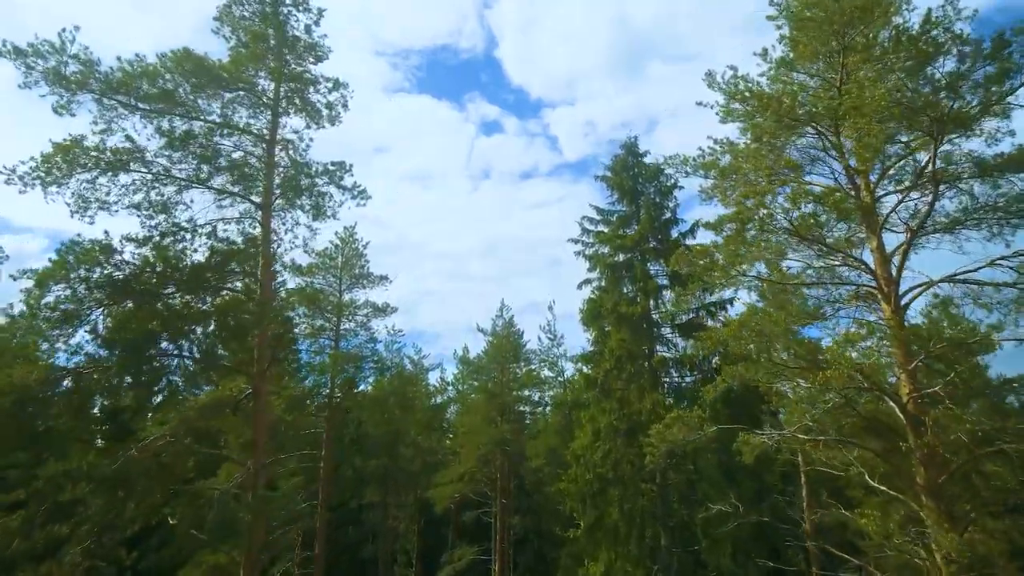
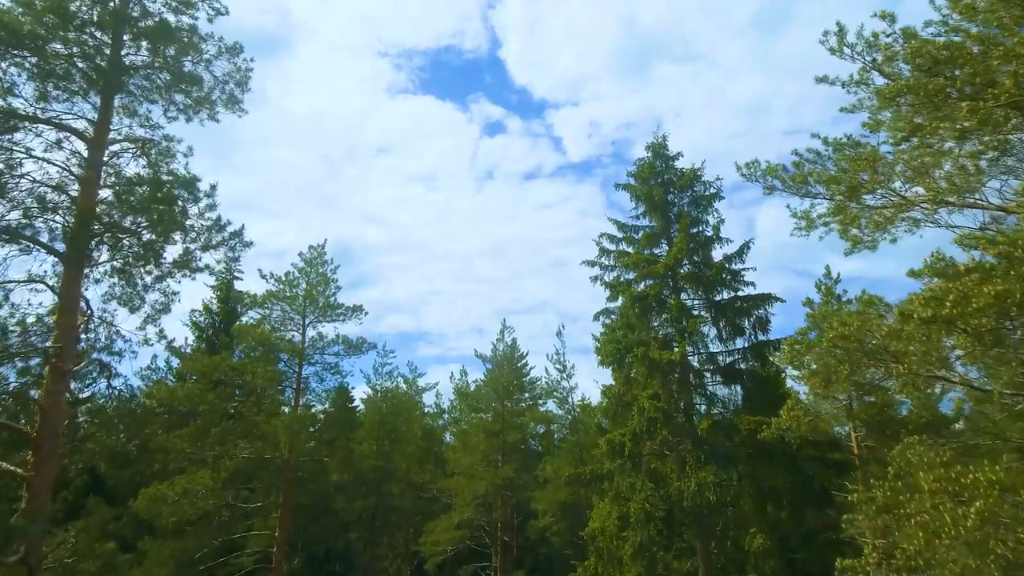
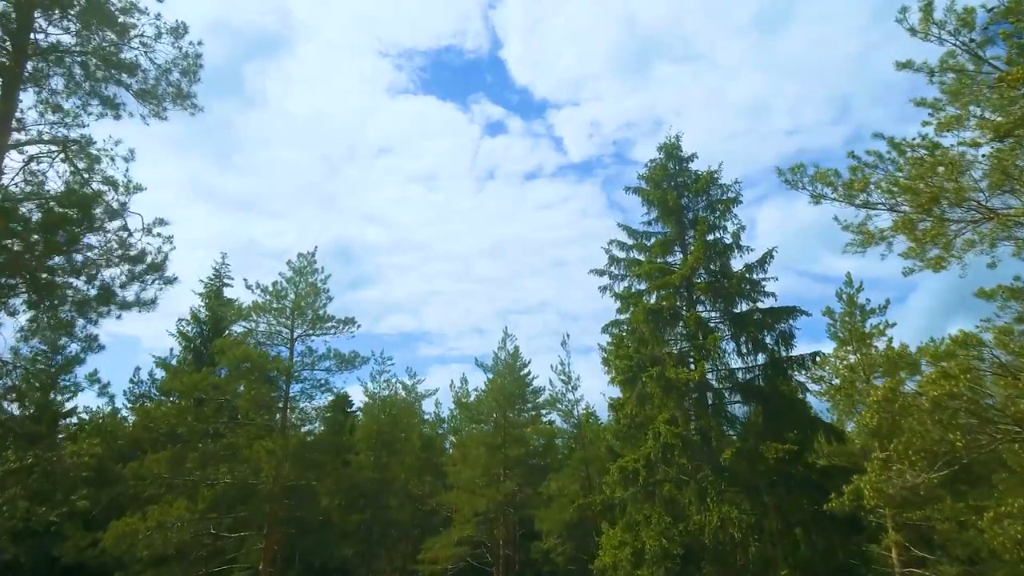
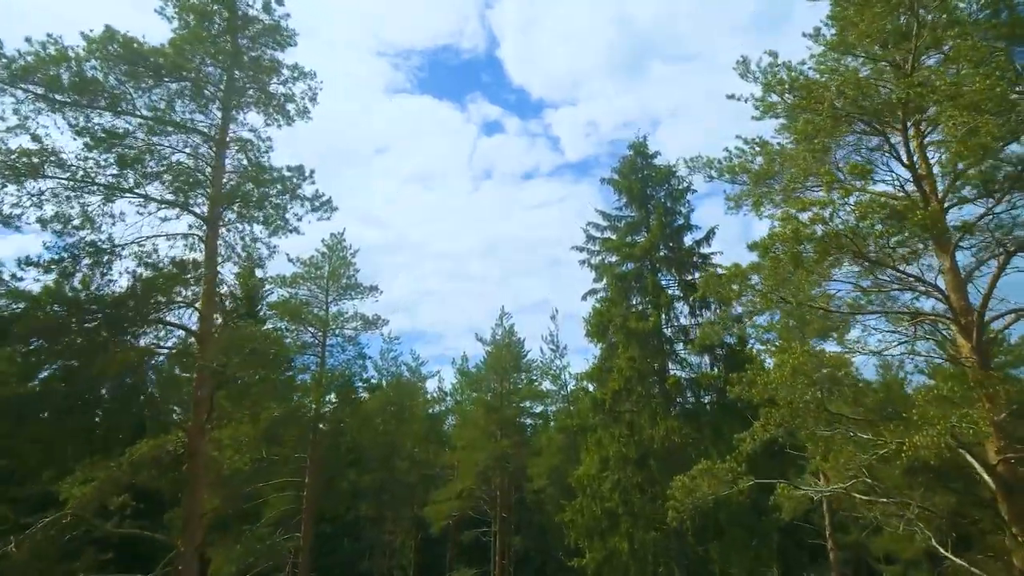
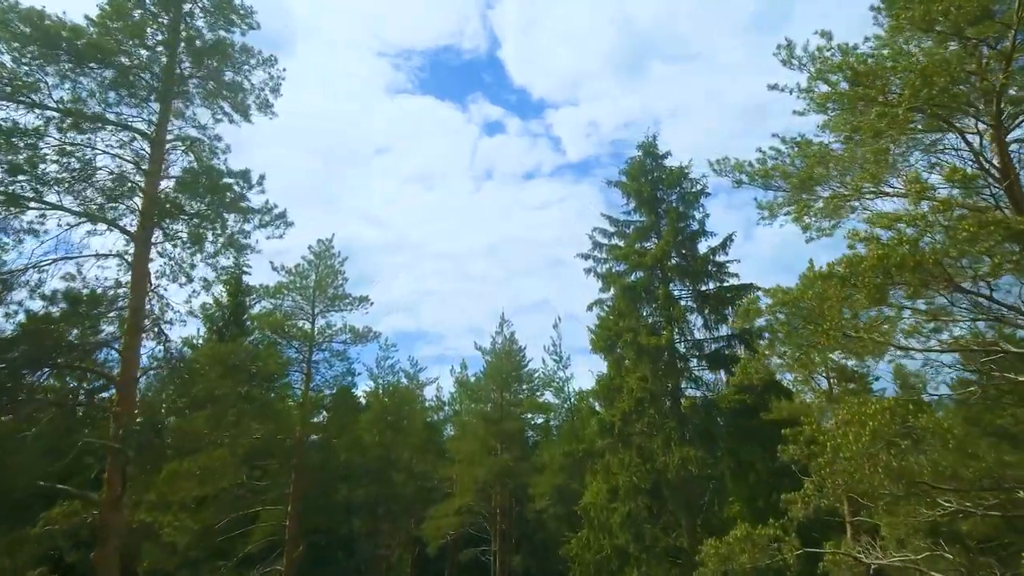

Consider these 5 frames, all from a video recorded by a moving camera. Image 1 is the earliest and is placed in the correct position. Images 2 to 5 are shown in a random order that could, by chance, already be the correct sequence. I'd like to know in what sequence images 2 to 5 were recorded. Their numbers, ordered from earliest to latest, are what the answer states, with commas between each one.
4, 5, 2, 3
